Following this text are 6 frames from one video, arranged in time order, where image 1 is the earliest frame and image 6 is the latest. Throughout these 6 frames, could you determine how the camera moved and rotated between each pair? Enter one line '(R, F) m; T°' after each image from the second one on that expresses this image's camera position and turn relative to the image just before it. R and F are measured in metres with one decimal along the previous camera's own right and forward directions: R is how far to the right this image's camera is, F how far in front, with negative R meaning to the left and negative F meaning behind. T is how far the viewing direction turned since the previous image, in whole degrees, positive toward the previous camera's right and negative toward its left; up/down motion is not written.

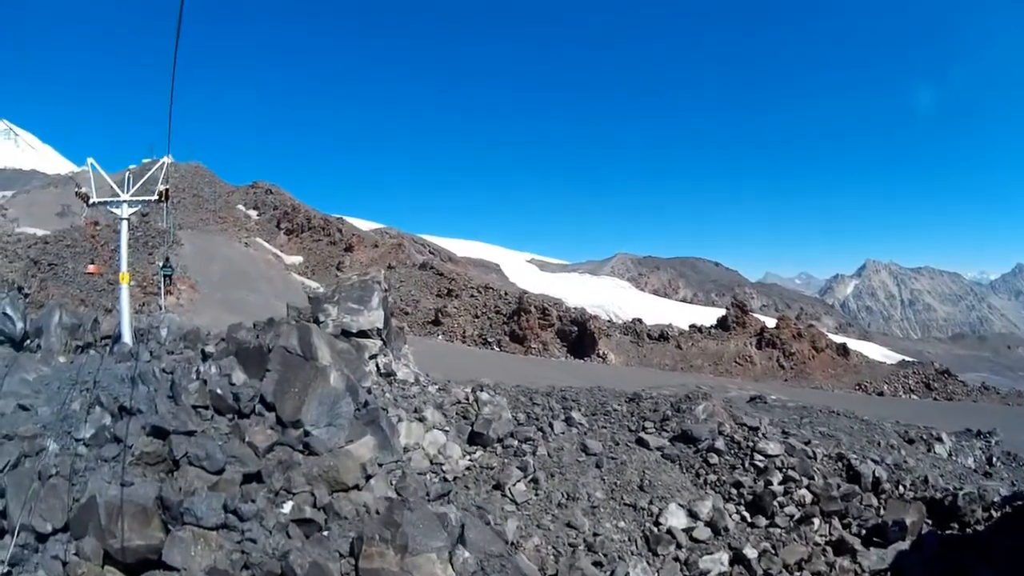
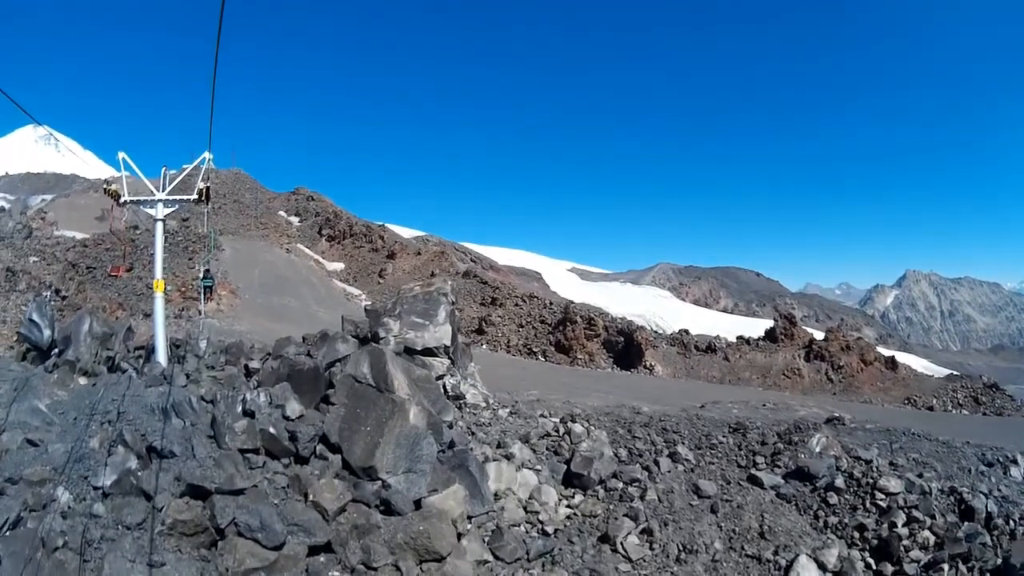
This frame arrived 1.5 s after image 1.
(-0.8, +1.4) m; -3°
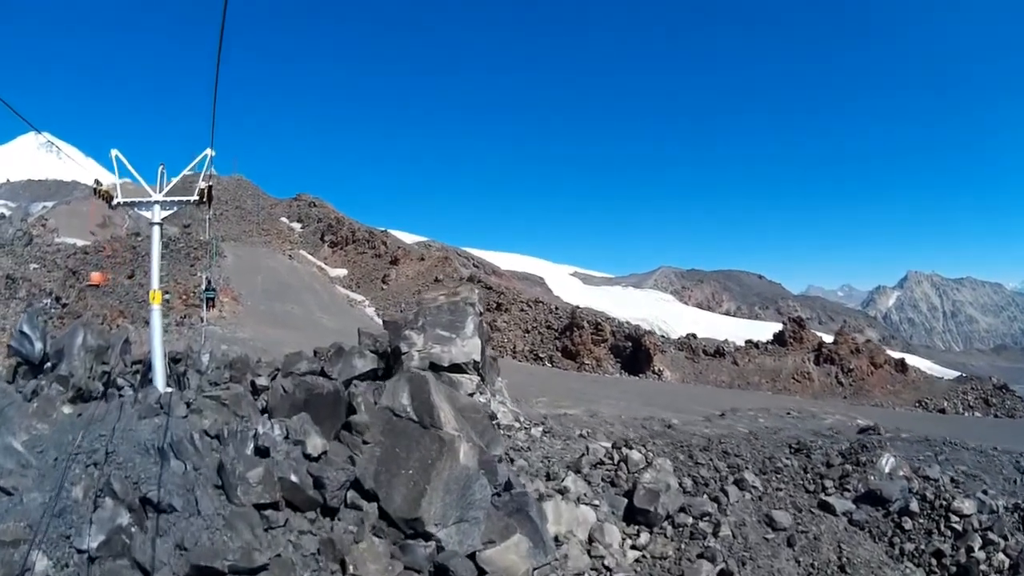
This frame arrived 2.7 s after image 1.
(-0.5, +0.9) m; 0°
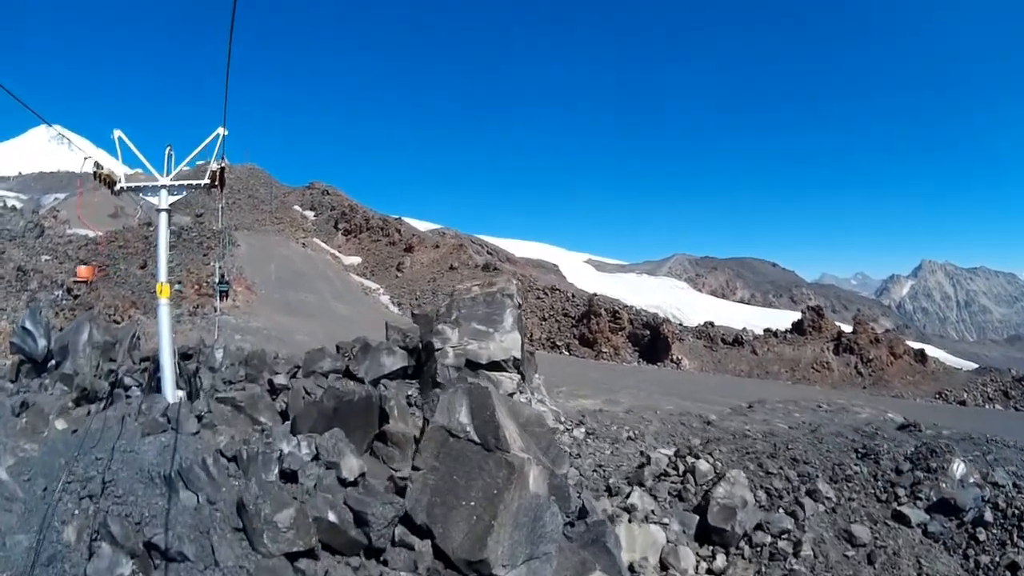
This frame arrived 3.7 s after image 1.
(-0.4, +0.8) m; -1°
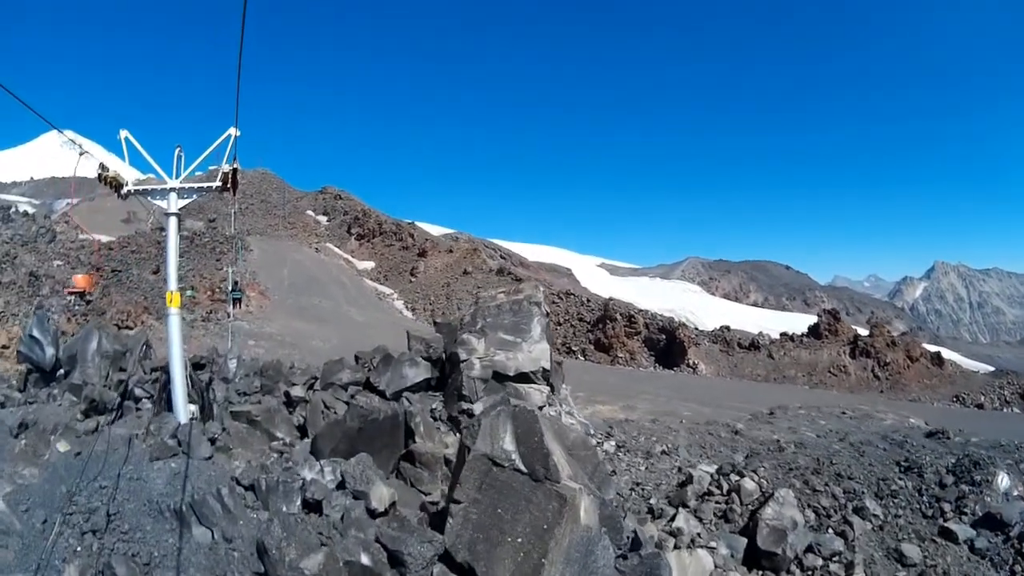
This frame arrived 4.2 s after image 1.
(-0.2, +0.4) m; -1°
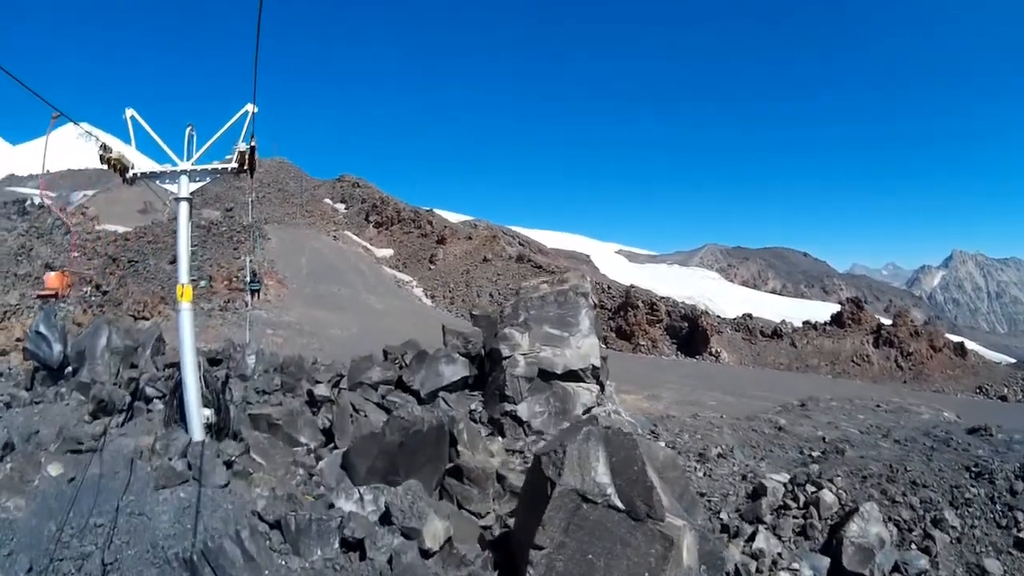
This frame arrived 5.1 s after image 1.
(-0.3, +0.7) m; -1°
